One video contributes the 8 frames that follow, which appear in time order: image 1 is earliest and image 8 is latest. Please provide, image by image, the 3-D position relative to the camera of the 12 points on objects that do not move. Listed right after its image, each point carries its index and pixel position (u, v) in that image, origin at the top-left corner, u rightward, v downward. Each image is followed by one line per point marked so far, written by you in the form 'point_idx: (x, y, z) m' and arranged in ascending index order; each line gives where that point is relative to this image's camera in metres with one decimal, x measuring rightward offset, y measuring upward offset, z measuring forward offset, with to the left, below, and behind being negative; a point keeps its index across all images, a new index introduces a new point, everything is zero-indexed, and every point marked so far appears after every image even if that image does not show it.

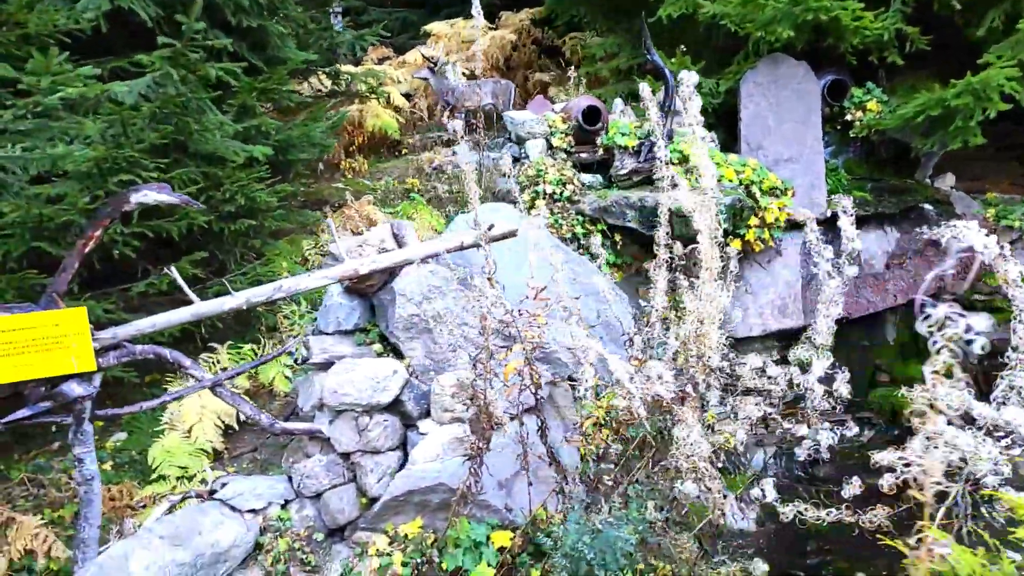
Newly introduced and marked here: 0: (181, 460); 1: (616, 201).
0: (-1.7, -0.9, +3.6) m
1: (+0.7, +0.6, +4.8) m
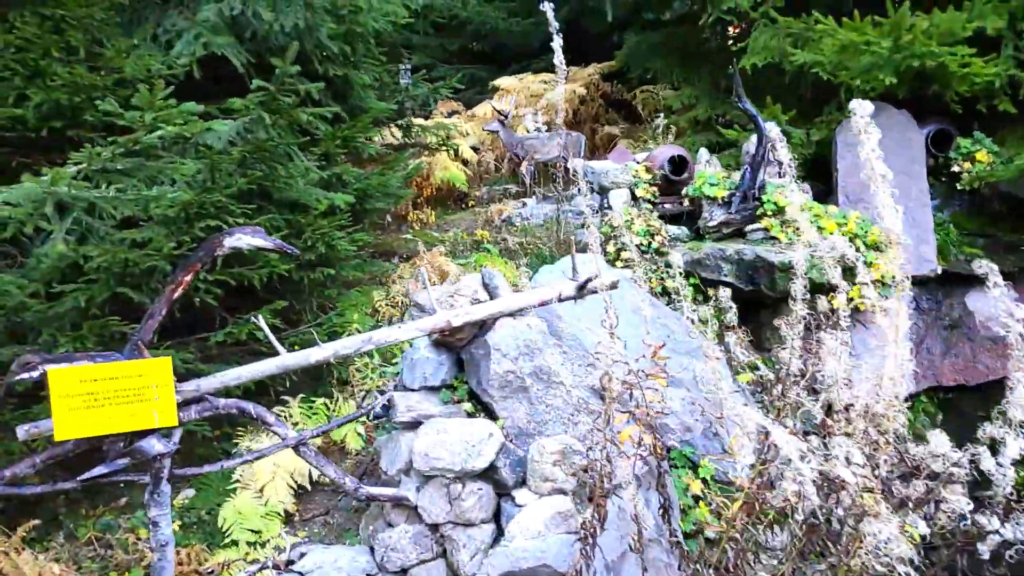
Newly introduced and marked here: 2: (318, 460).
0: (-1.2, -1.1, +3.4) m
1: (+1.3, +0.2, +4.5) m
2: (-0.7, -0.7, +2.8) m
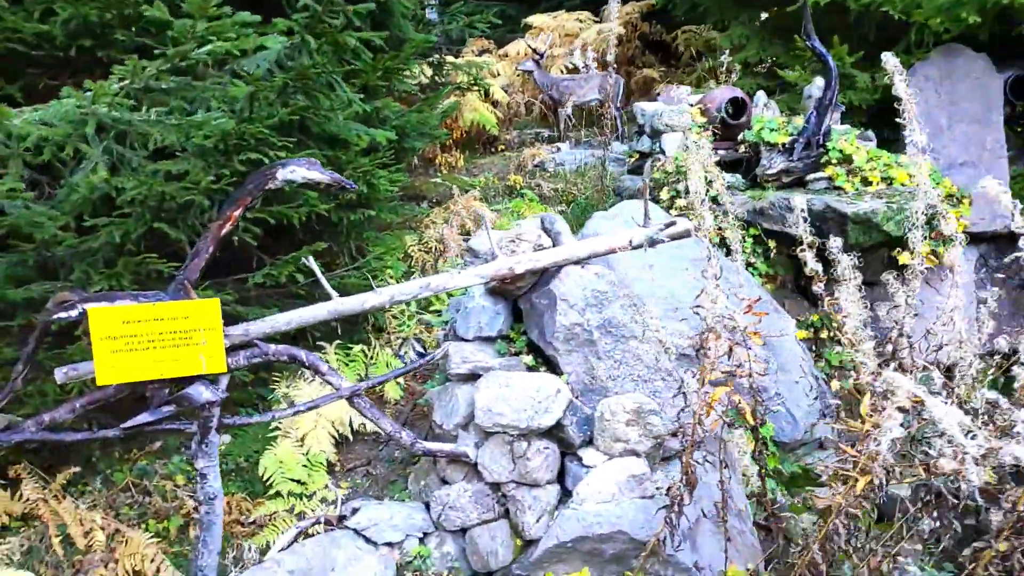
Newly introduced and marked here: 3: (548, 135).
0: (-1.0, -0.8, +3.3) m
1: (+1.6, +0.5, +4.2) m
2: (-0.5, -0.5, +2.6) m
3: (+0.4, +1.7, +8.2) m
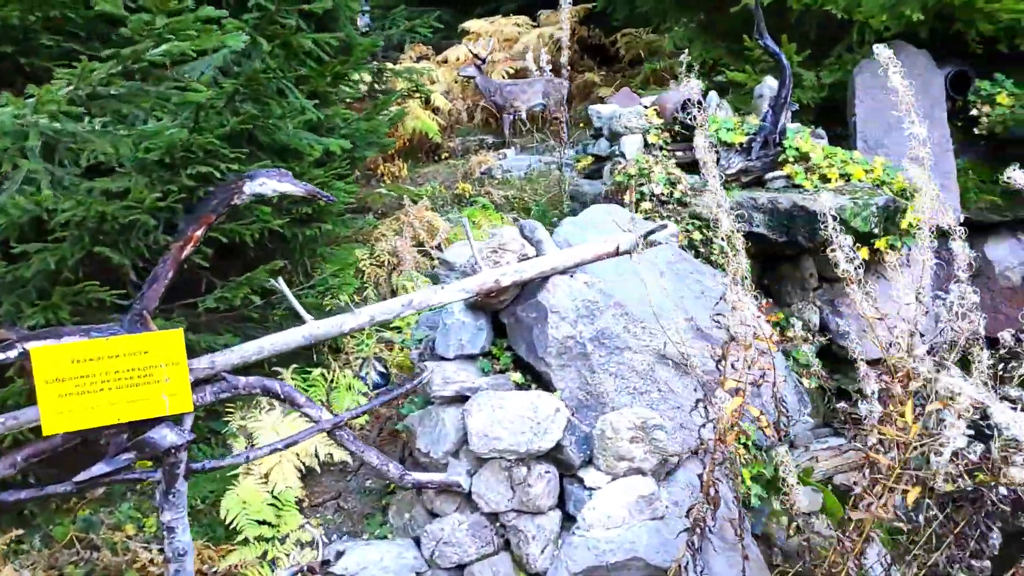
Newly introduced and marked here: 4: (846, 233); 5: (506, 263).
0: (-1.0, -0.9, +3.0) m
1: (+1.3, +0.5, +4.2) m
2: (-0.5, -0.5, +2.4) m
3: (-0.2, +1.6, +8.1) m
4: (+1.8, +0.3, +3.9) m
5: (+0.1, +0.1, +3.1) m
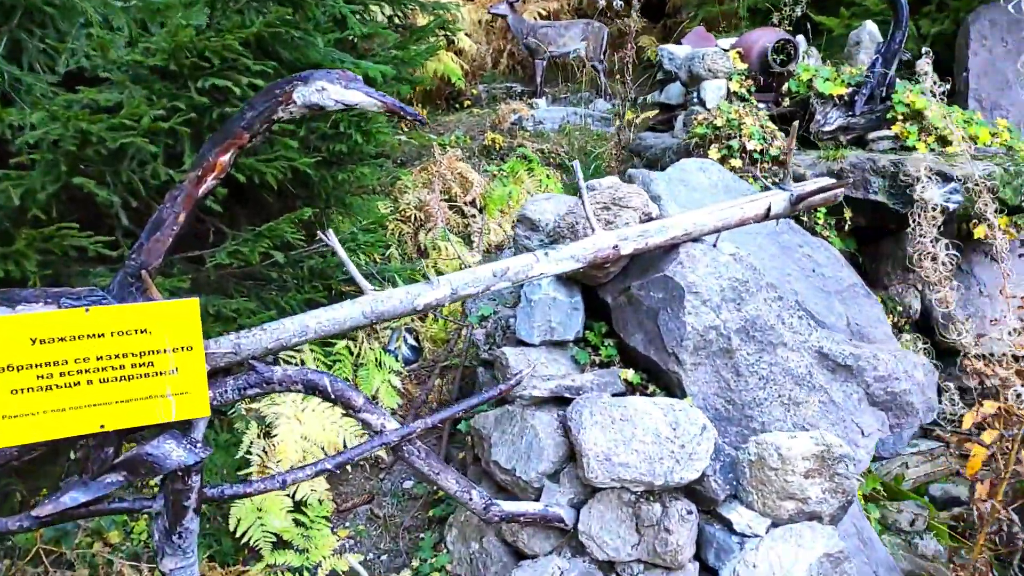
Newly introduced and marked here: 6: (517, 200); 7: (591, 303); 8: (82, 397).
0: (-0.7, -0.8, +2.4) m
1: (+1.7, +0.6, +3.5) m
2: (-0.2, -0.4, +1.8) m
3: (+0.1, +2.0, +7.3) m
4: (+2.2, +0.4, +3.3) m
5: (+0.4, +0.2, +2.4) m
6: (0.0, +0.6, +4.8) m
7: (+0.3, -0.1, +2.6) m
8: (-0.8, -0.2, +1.4) m
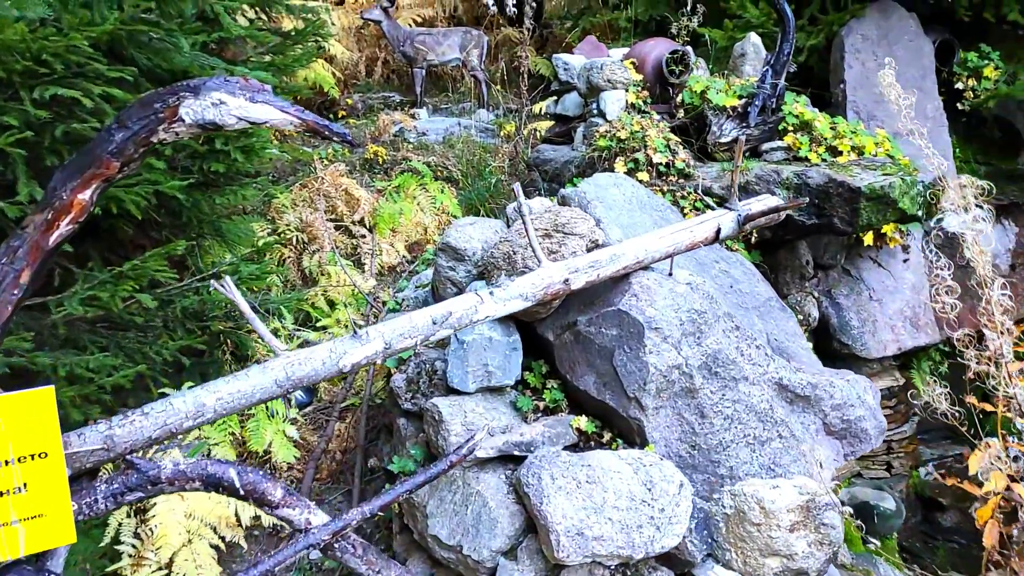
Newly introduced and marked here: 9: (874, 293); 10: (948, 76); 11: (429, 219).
0: (-0.9, -0.9, +2.0) m
1: (+1.2, +0.6, +3.5) m
2: (-0.3, -0.5, +1.4) m
3: (-1.1, +1.8, +7.0) m
4: (+1.7, +0.3, +3.3) m
5: (+0.2, +0.1, +2.2) m
6: (-0.6, +0.4, +4.4) m
7: (0.0, -0.2, +2.3) m
8: (-0.8, -0.3, +0.9) m
9: (+1.9, 0.0, +3.8) m
10: (+2.8, +1.4, +4.7) m
11: (-0.5, +0.4, +4.4) m
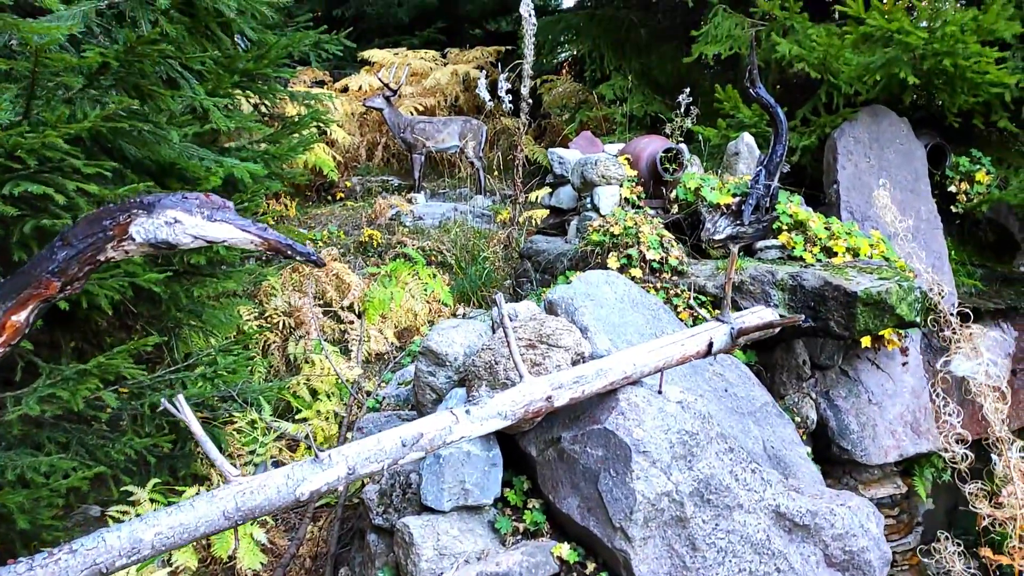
0: (-1.0, -1.2, +1.8) m
1: (+1.2, +0.1, +3.5) m
2: (-0.3, -0.8, +1.3) m
3: (-1.1, +1.0, +7.0) m
4: (+1.7, -0.1, +3.3) m
5: (+0.1, -0.2, +2.1) m
6: (-0.7, -0.1, +4.4) m
7: (0.0, -0.5, +2.2) m
8: (-0.9, -0.5, +0.8) m
9: (+1.9, -0.6, +3.7) m
10: (+2.8, +0.7, +4.7) m
11: (-0.6, -0.1, +4.4) m
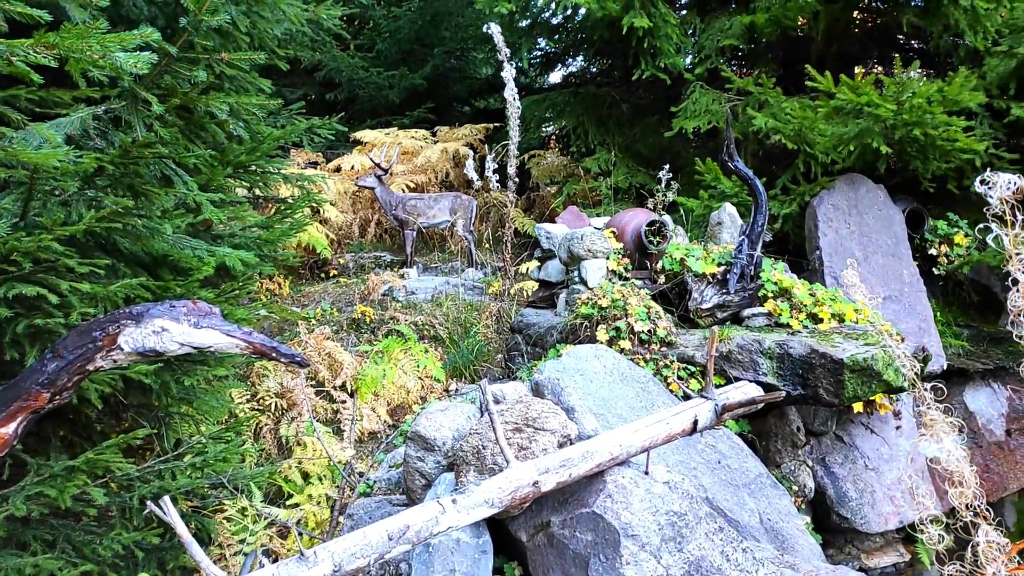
0: (-1.0, -1.4, +1.7) m
1: (+1.1, -0.3, +3.5) m
2: (-0.4, -0.9, +1.2) m
3: (-1.2, +0.3, +7.1) m
4: (+1.6, -0.4, +3.3) m
5: (+0.1, -0.5, +2.1) m
6: (-0.7, -0.6, +4.4) m
7: (0.0, -0.8, +2.2) m
8: (-0.9, -0.6, +0.8) m
9: (+1.8, -0.9, +3.7) m
10: (+2.7, +0.3, +4.8) m
11: (-0.6, -0.6, +4.4) m
